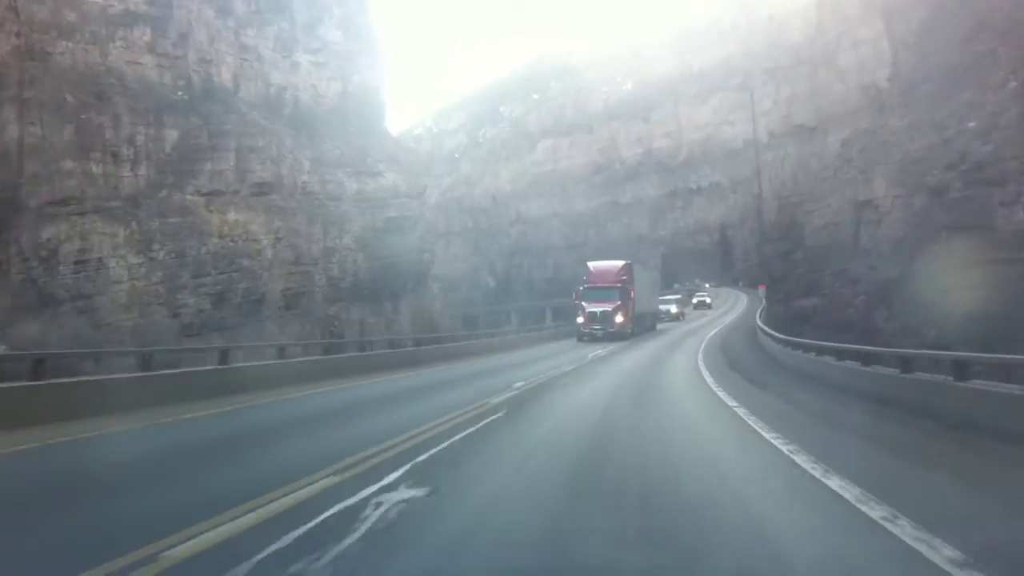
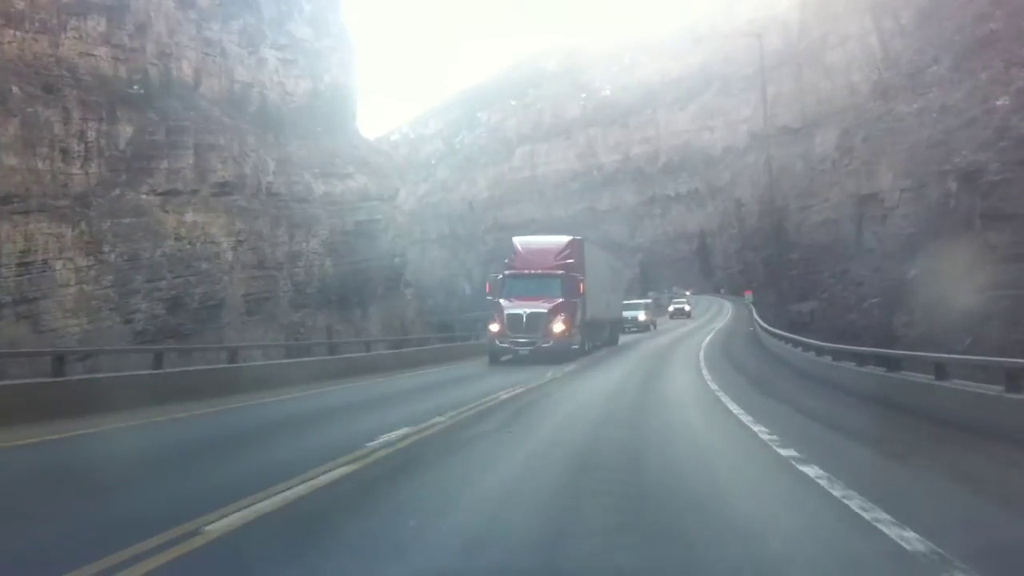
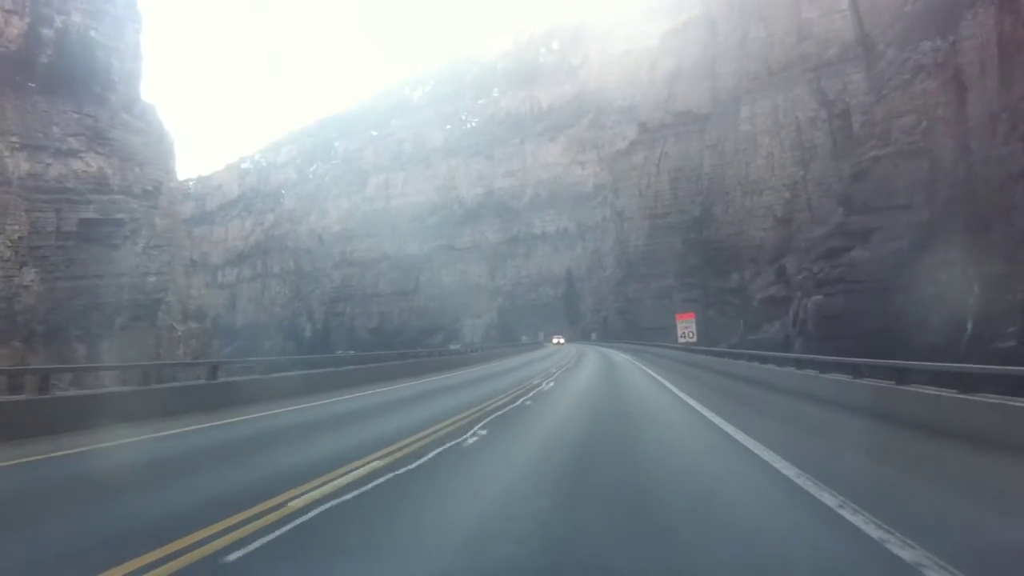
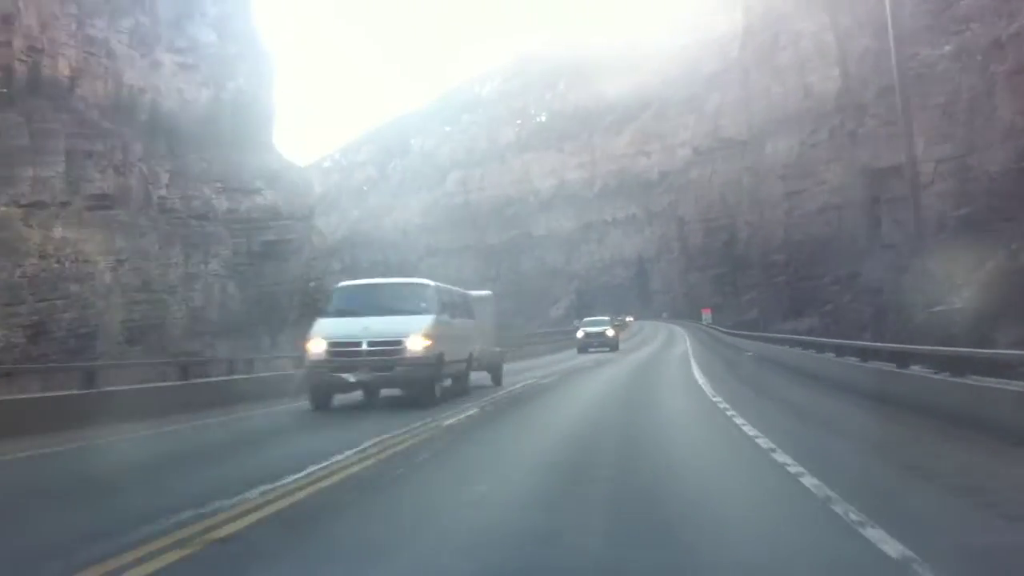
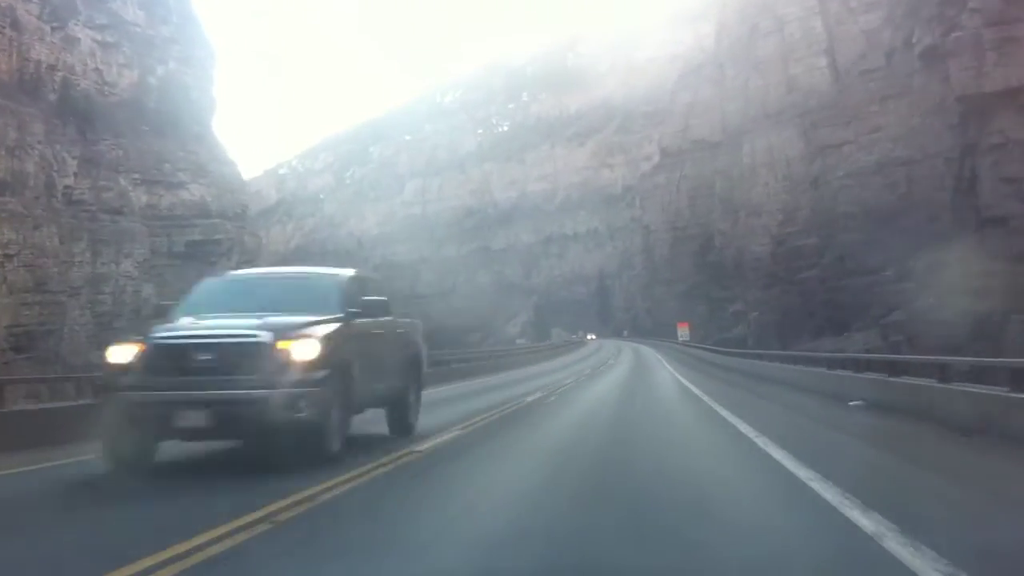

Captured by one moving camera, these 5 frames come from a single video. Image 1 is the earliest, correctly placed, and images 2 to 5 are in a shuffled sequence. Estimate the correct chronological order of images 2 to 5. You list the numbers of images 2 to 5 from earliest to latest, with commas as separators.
2, 4, 5, 3
